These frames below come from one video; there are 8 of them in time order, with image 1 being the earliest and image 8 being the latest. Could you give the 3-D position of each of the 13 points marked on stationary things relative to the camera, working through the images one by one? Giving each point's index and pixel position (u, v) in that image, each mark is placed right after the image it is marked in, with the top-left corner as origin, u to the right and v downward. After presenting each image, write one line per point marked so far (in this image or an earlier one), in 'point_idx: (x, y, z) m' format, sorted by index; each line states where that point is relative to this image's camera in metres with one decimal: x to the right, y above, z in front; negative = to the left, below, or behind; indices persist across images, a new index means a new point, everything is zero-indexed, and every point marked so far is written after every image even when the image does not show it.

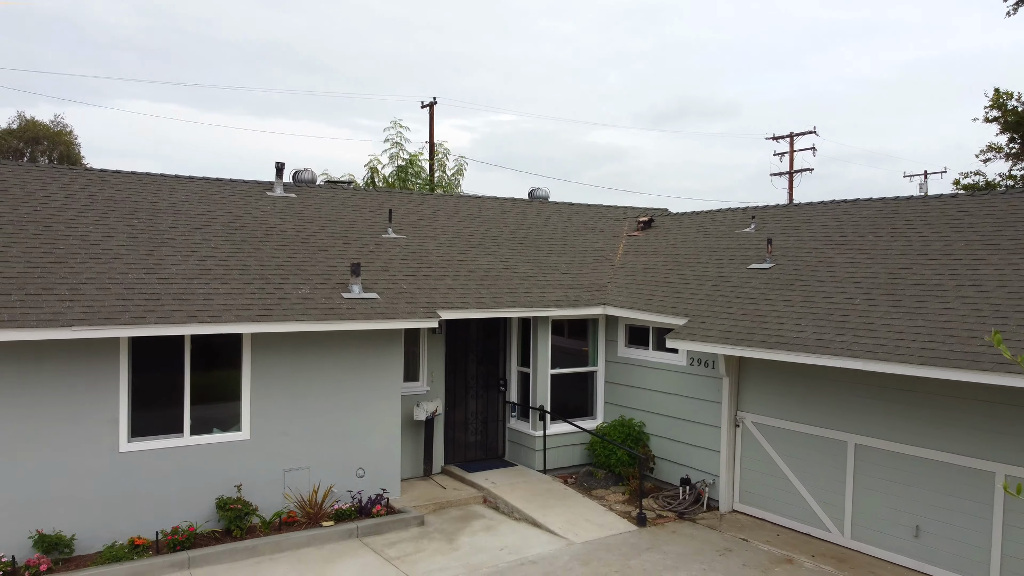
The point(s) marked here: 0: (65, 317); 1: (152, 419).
0: (-4.4, -0.3, +6.7) m
1: (-3.9, -1.4, +7.4) m
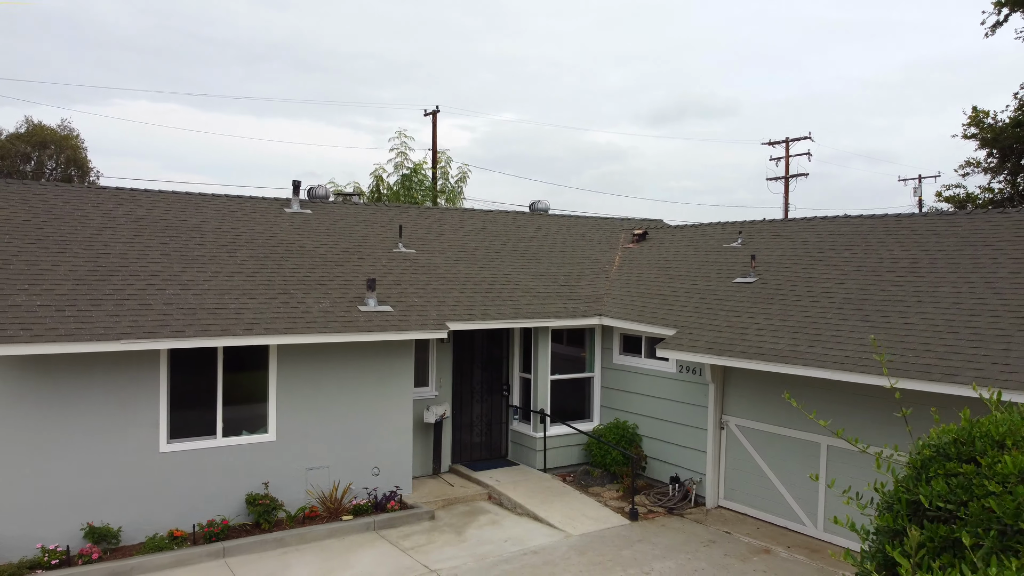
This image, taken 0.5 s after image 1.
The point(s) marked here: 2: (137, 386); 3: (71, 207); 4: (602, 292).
0: (-4.3, -0.5, +7.4) m
1: (-3.9, -1.6, +8.1) m
2: (-4.3, -1.1, +7.7) m
3: (-6.3, +1.2, +9.7) m
4: (+1.5, -0.1, +11.2) m
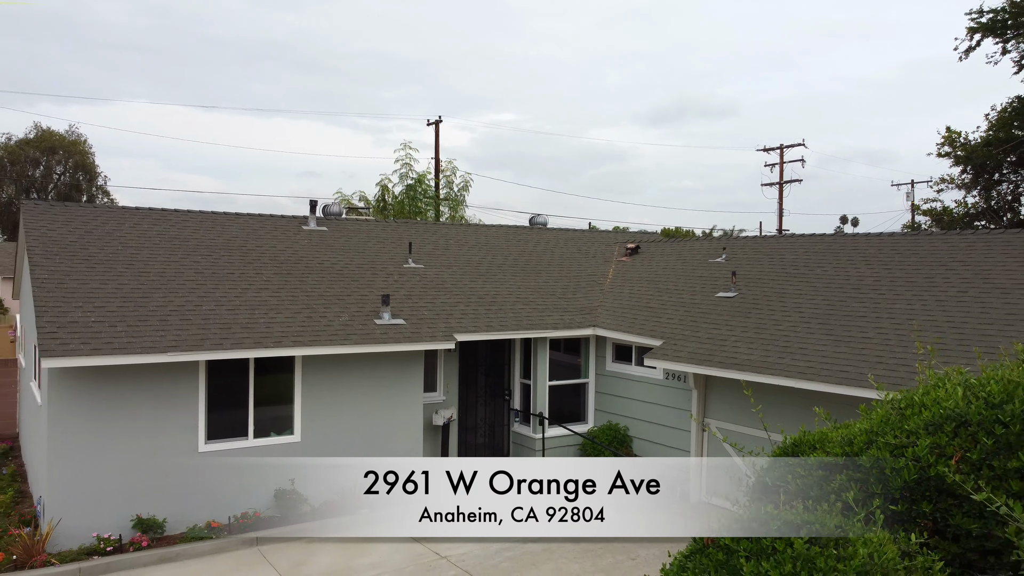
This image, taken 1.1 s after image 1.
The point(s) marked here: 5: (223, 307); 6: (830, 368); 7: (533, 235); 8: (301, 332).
0: (-4.3, -0.7, +8.3) m
1: (-3.9, -1.8, +9.1) m
2: (-4.3, -1.3, +8.7) m
3: (-6.3, +1.0, +10.6) m
4: (+1.5, -0.3, +12.1) m
5: (-4.0, -0.3, +9.4) m
6: (+3.8, -0.9, +8.0) m
7: (+0.5, +1.2, +14.7) m
8: (-2.9, -0.6, +9.3) m
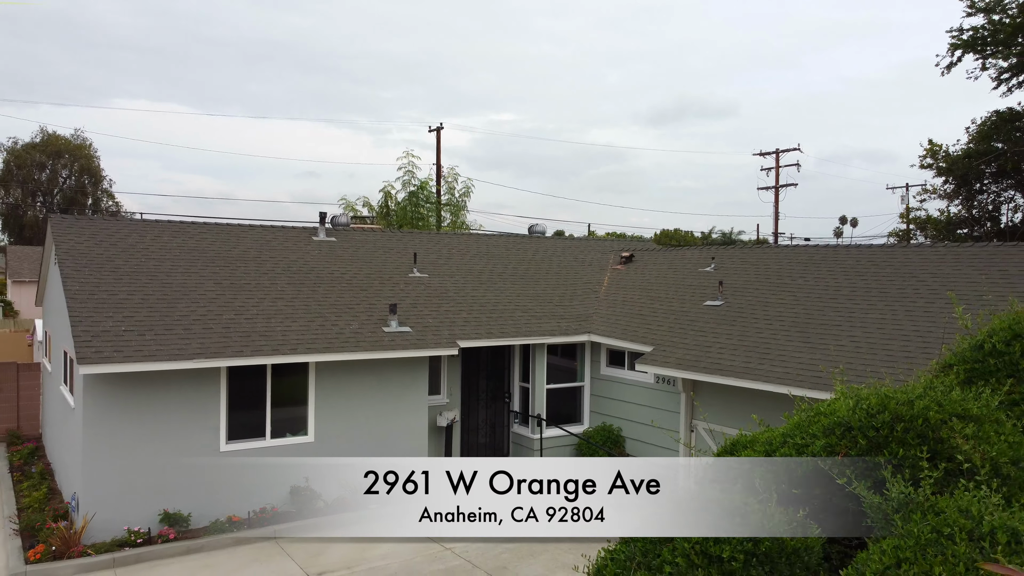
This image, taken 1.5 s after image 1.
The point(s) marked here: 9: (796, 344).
0: (-4.3, -0.8, +9.0) m
1: (-3.9, -2.0, +9.7) m
2: (-4.3, -1.5, +9.3) m
3: (-6.3, +0.8, +11.3) m
4: (+1.5, -0.4, +12.8) m
5: (-4.0, -0.4, +10.0) m
6: (+3.8, -1.1, +8.7) m
7: (+0.5, +1.0, +15.4) m
8: (-2.9, -0.7, +9.9) m
9: (+4.0, -0.8, +9.5) m
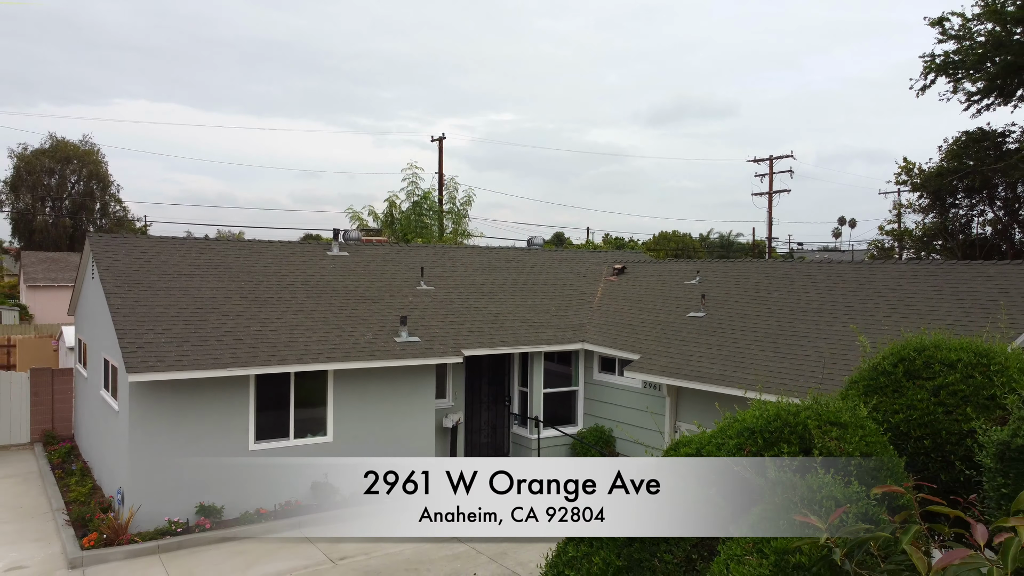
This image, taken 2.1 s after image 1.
0: (-4.3, -1.1, +10.0) m
1: (-3.9, -2.2, +10.8) m
2: (-4.3, -1.7, +10.4) m
3: (-6.3, +0.6, +12.3) m
4: (+1.5, -0.7, +13.8) m
5: (-4.0, -0.7, +11.1) m
6: (+3.8, -1.3, +9.7) m
7: (+0.4, +0.8, +16.4) m
8: (-2.9, -1.0, +11.0) m
9: (+4.0, -1.0, +10.5) m
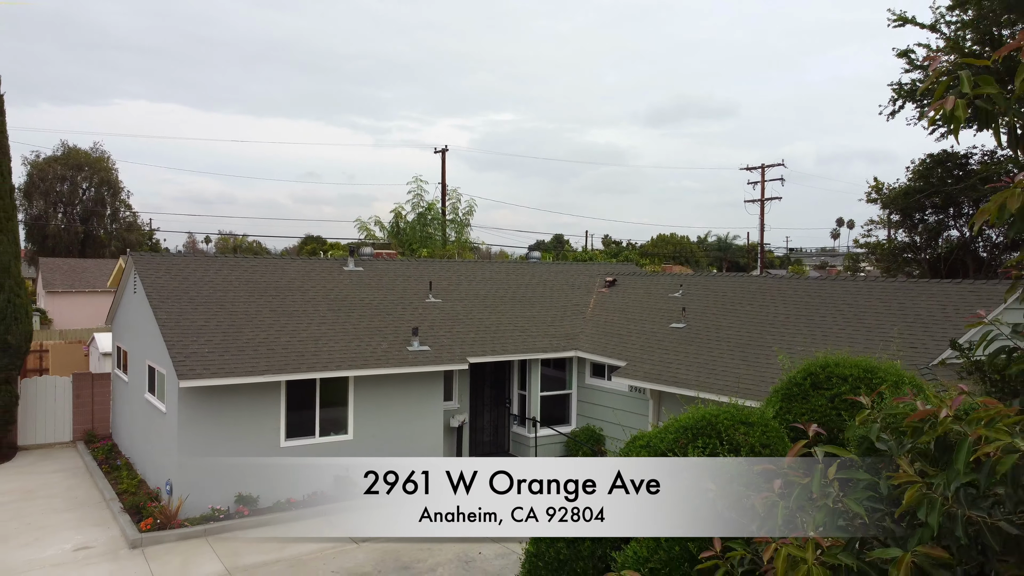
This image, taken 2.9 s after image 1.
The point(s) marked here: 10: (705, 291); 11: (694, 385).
0: (-4.3, -1.4, +11.4) m
1: (-3.9, -2.5, +12.2) m
2: (-4.3, -2.0, +11.8) m
3: (-6.3, +0.3, +13.8) m
4: (+1.5, -0.9, +15.2) m
5: (-4.0, -0.9, +12.5) m
6: (+3.8, -1.6, +11.1) m
7: (+0.4, +0.5, +17.8) m
8: (-2.9, -1.3, +12.4) m
9: (+4.0, -1.3, +11.9) m
10: (+4.3, -0.1, +14.9) m
11: (+3.1, -1.7, +11.6) m
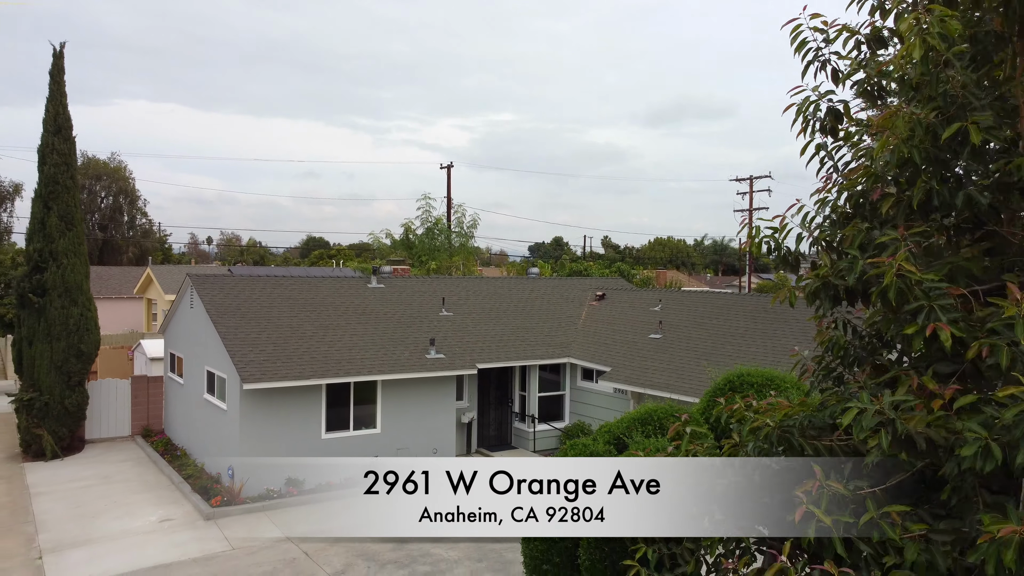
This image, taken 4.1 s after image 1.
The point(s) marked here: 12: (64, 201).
0: (-4.3, -1.8, +13.8) m
1: (-3.8, -2.9, +14.6) m
2: (-4.3, -2.4, +14.2) m
3: (-6.3, -0.1, +16.1) m
4: (+1.6, -1.3, +17.6) m
5: (-4.0, -1.3, +14.9) m
6: (+3.8, -2.0, +13.5) m
7: (+0.5, +0.1, +20.2) m
8: (-2.8, -1.7, +14.8) m
9: (+4.0, -1.7, +14.3) m
10: (+4.3, -0.5, +17.3) m
11: (+3.2, -2.1, +14.0) m
12: (-11.2, +2.2, +16.9) m
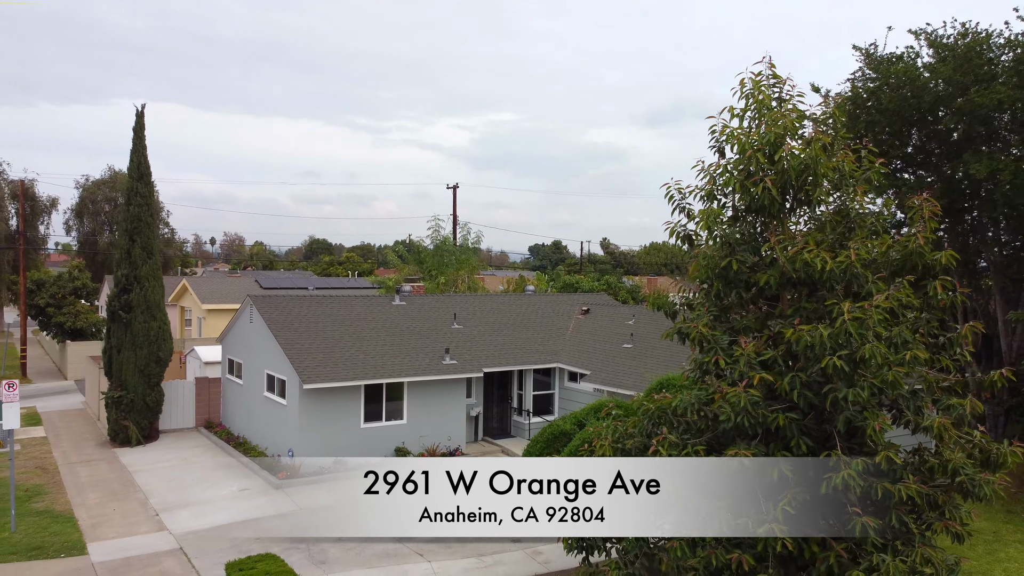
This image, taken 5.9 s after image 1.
0: (-4.3, -2.3, +17.6) m
1: (-3.8, -3.4, +18.3) m
2: (-4.3, -3.0, +17.9) m
3: (-6.3, -0.7, +19.9) m
4: (+1.5, -1.9, +21.4) m
5: (-4.0, -1.9, +18.7) m
6: (+3.8, -2.6, +17.3) m
7: (+0.5, -0.5, +24.0) m
8: (-2.9, -2.2, +18.5) m
9: (+4.0, -2.2, +18.1) m
10: (+4.3, -1.0, +21.1) m
11: (+3.2, -2.6, +17.8) m
12: (-11.3, +1.6, +20.7) m
